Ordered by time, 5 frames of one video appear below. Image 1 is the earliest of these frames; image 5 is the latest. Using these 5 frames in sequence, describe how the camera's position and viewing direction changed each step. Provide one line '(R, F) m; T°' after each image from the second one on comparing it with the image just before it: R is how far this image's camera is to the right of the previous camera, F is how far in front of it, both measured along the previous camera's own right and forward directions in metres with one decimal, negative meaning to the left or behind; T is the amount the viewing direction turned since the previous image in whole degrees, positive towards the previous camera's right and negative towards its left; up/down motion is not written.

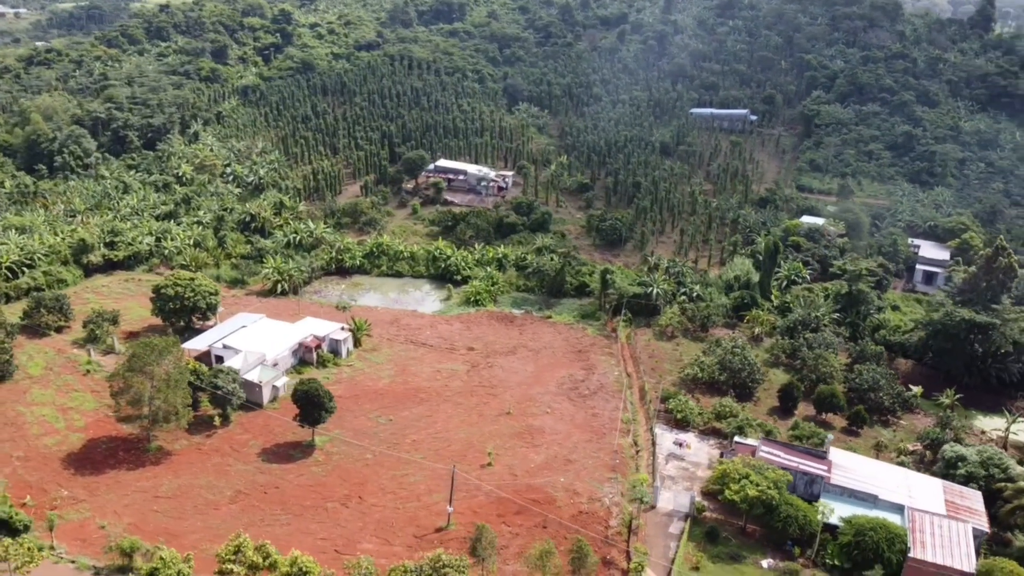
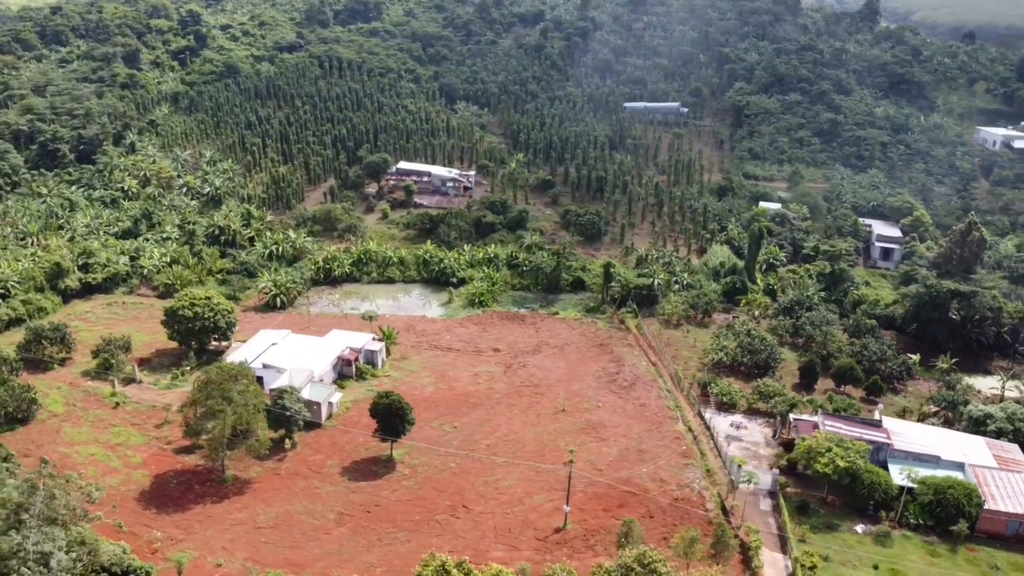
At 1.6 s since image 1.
(-6.6, +0.3) m; +9°
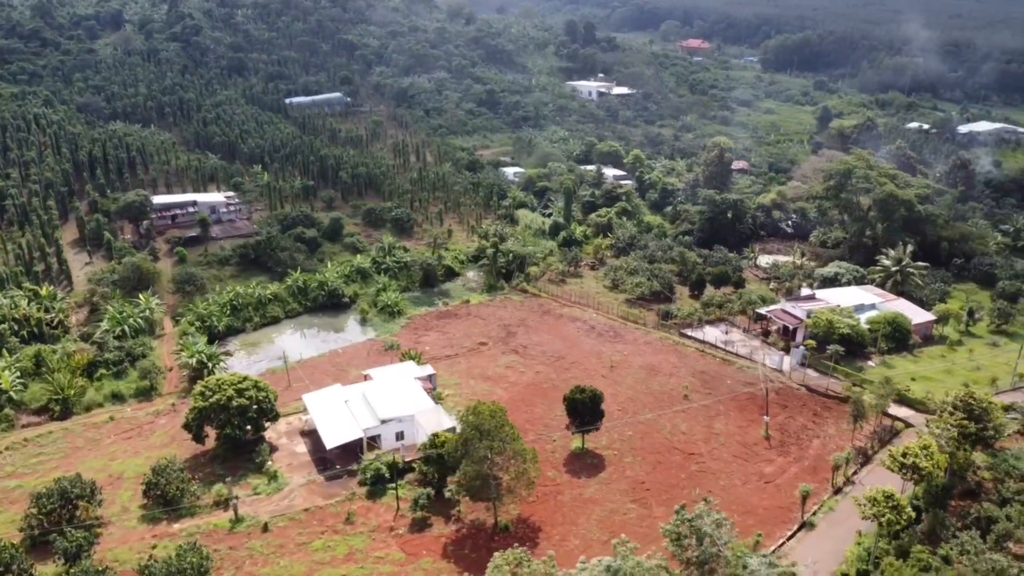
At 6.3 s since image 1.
(-20.9, +5.6) m; +35°
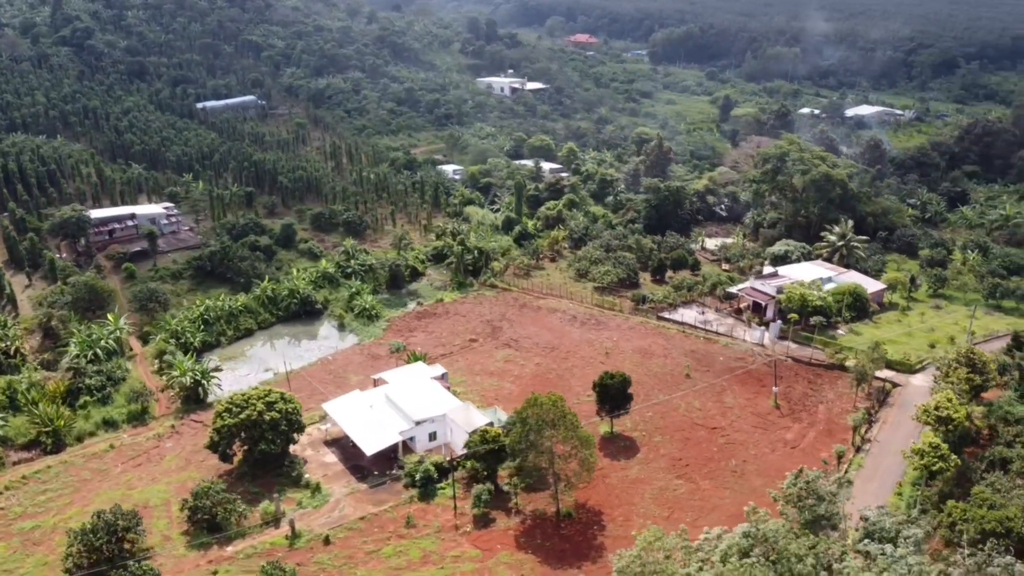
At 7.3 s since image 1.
(-5.0, +0.1) m; +8°
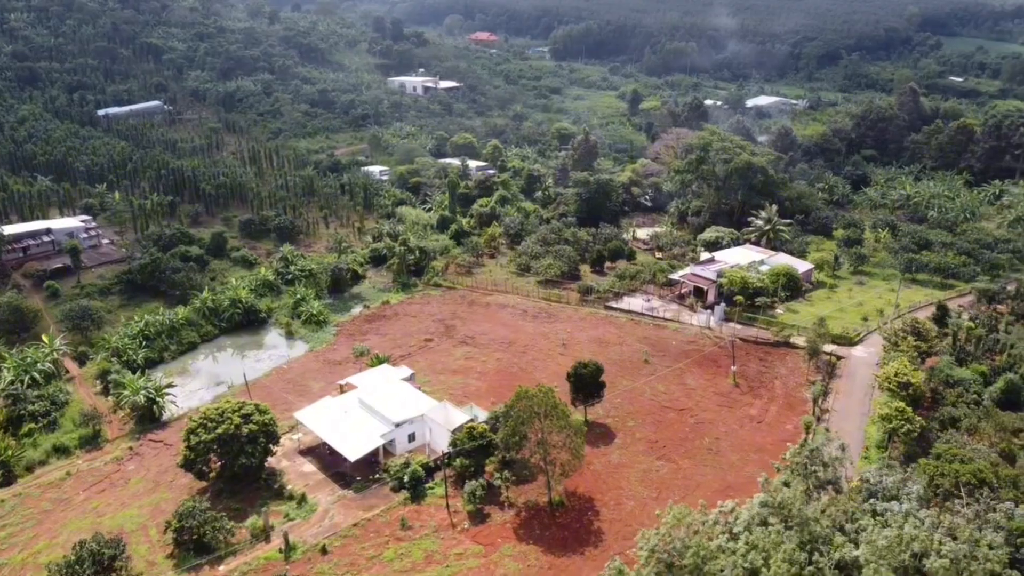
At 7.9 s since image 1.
(-2.5, 0.0) m; +7°
